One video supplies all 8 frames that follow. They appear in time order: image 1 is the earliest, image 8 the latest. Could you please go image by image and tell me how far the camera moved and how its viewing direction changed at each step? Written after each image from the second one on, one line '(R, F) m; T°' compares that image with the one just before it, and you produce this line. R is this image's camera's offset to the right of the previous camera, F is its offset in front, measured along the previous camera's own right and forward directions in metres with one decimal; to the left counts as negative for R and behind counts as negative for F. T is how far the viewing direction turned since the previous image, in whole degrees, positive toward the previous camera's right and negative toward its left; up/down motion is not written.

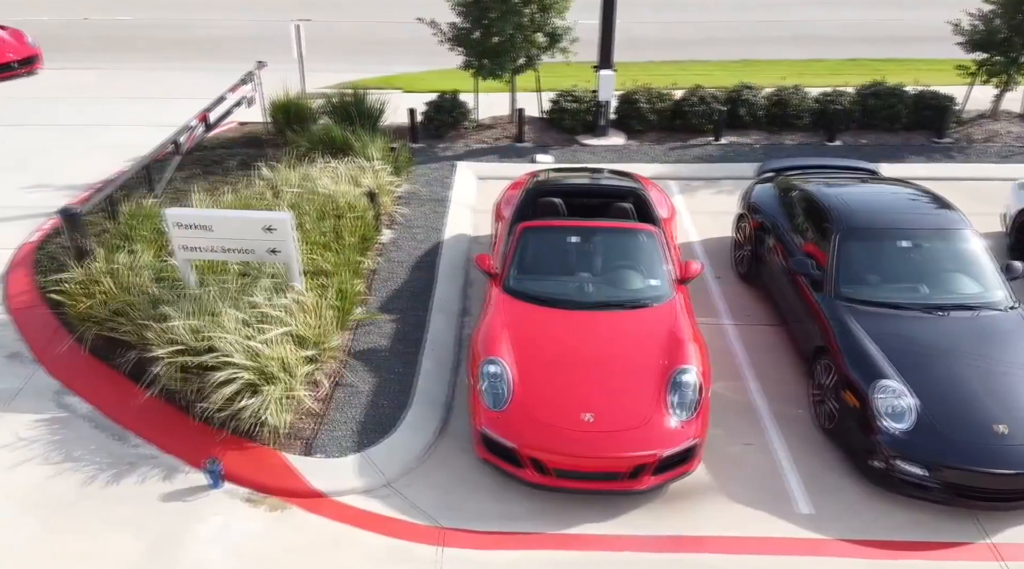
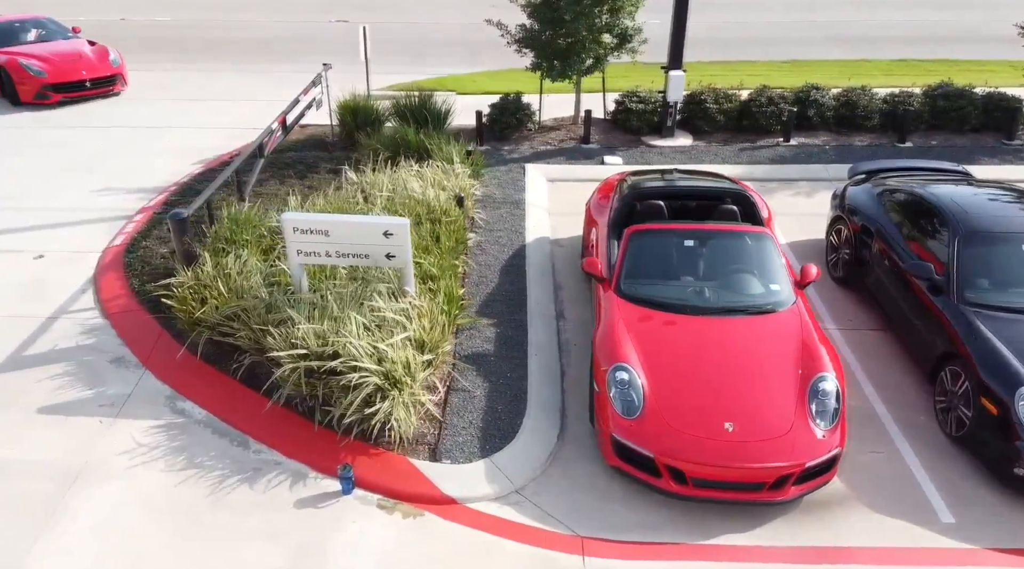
(-0.8, +0.1) m; 0°
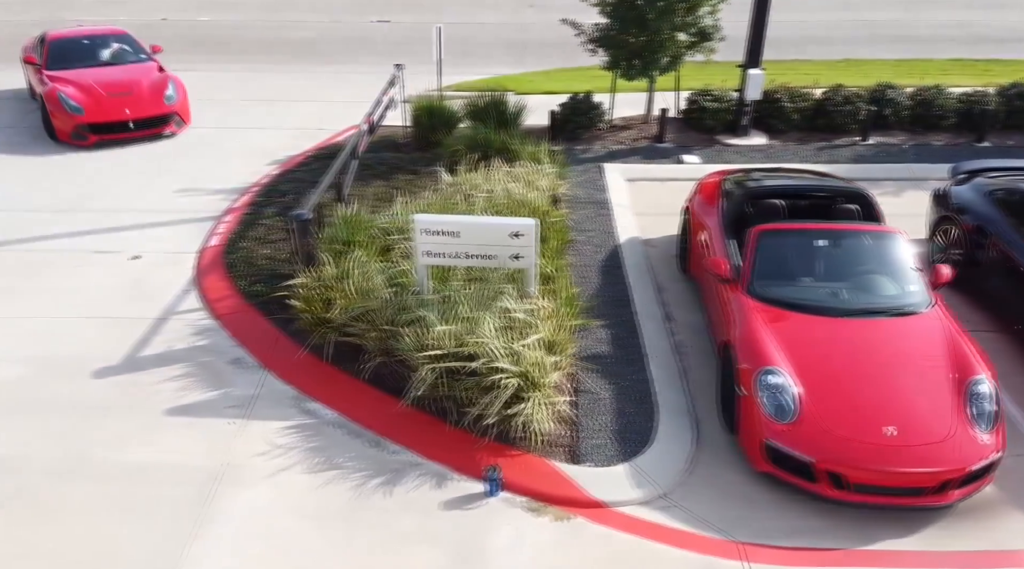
(-0.9, +0.1) m; 0°
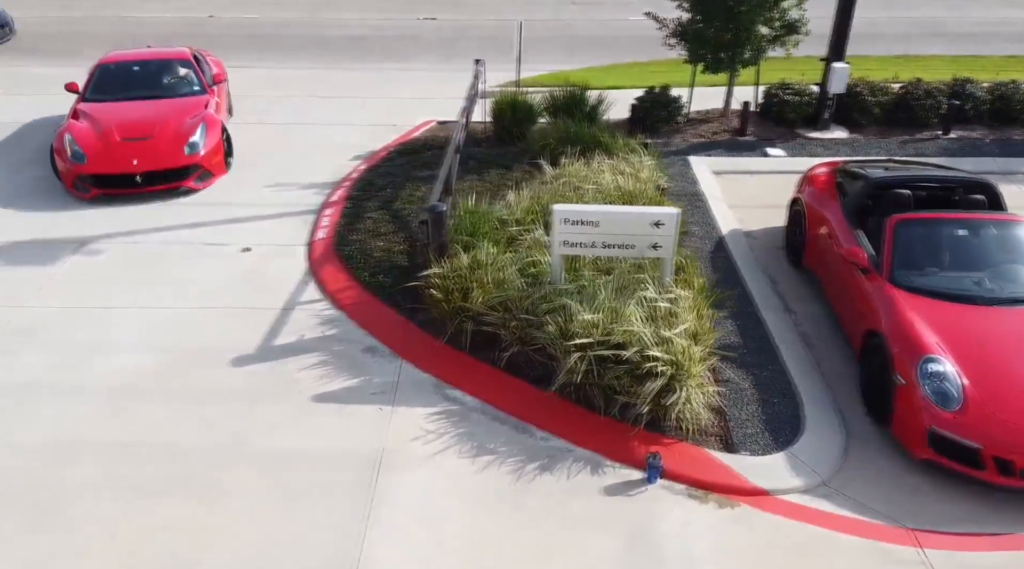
(-1.0, 0.0) m; 0°
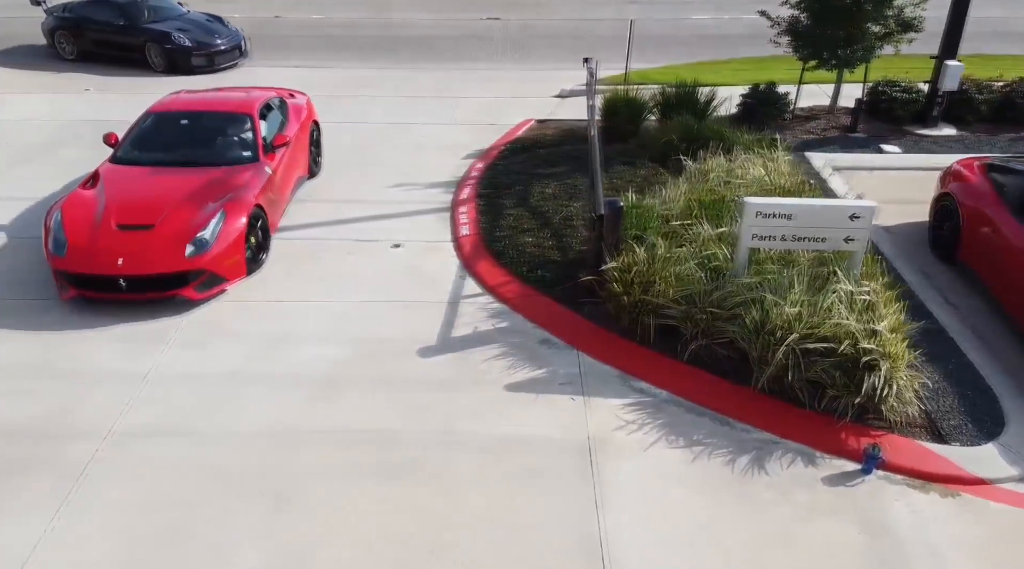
(-1.3, -0.1) m; 0°
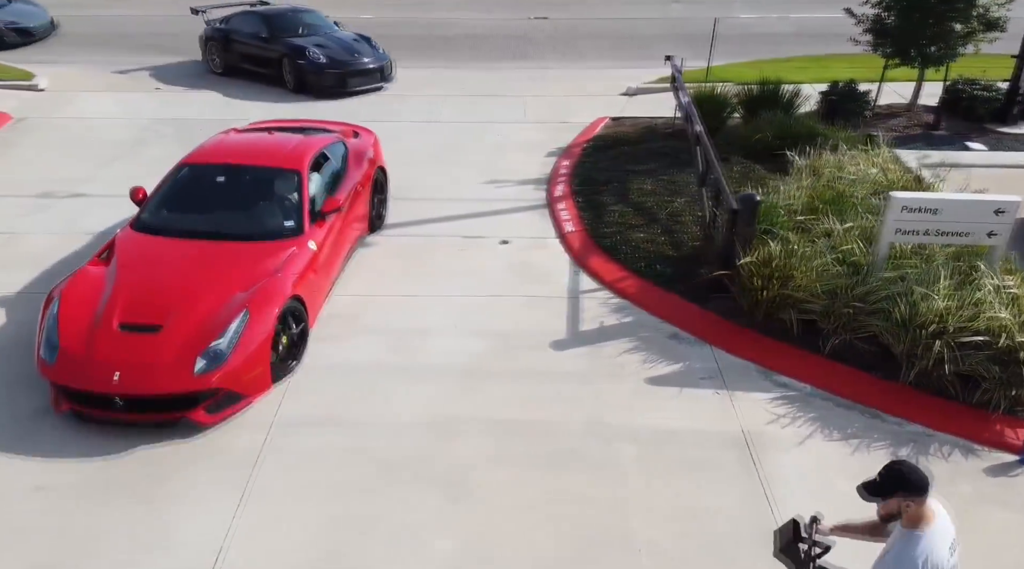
(-1.0, 0.0) m; 0°
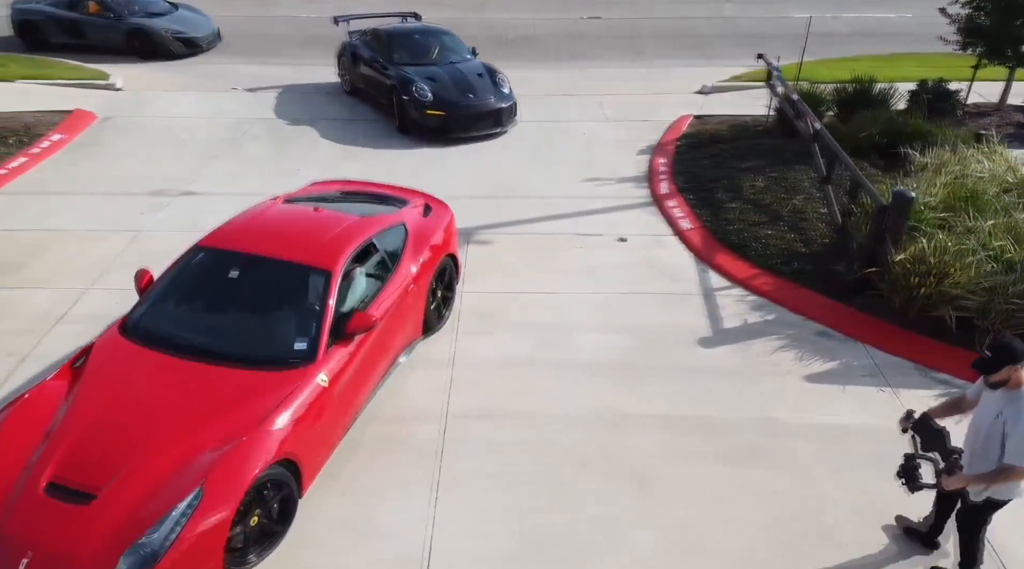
(-1.2, 0.0) m; 0°
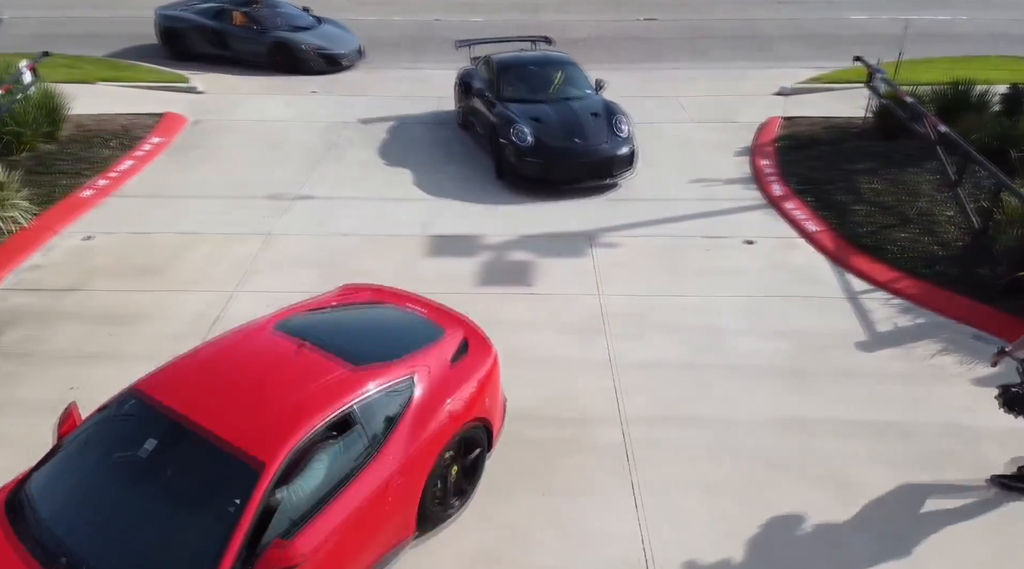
(-1.3, 0.0) m; 0°
